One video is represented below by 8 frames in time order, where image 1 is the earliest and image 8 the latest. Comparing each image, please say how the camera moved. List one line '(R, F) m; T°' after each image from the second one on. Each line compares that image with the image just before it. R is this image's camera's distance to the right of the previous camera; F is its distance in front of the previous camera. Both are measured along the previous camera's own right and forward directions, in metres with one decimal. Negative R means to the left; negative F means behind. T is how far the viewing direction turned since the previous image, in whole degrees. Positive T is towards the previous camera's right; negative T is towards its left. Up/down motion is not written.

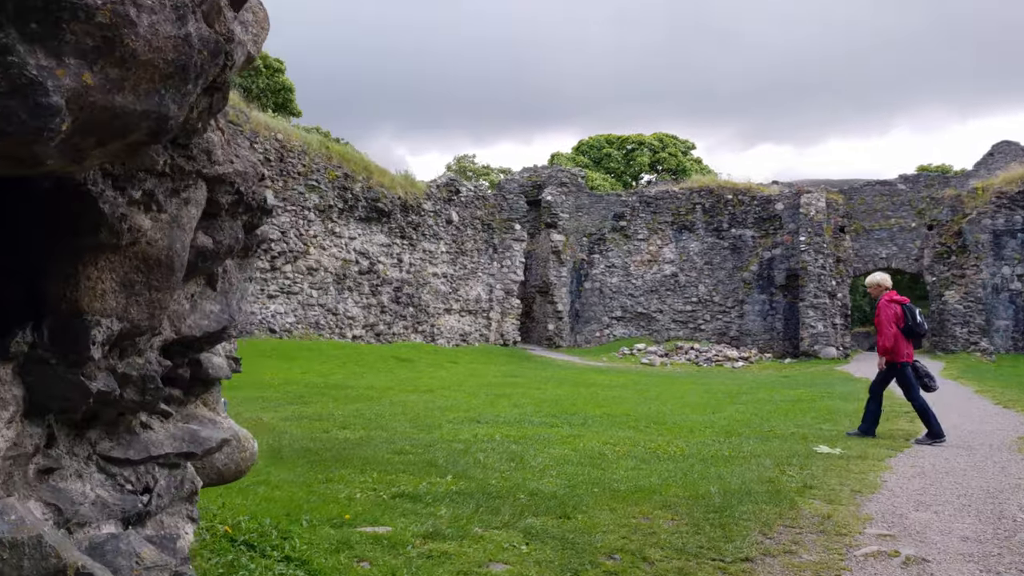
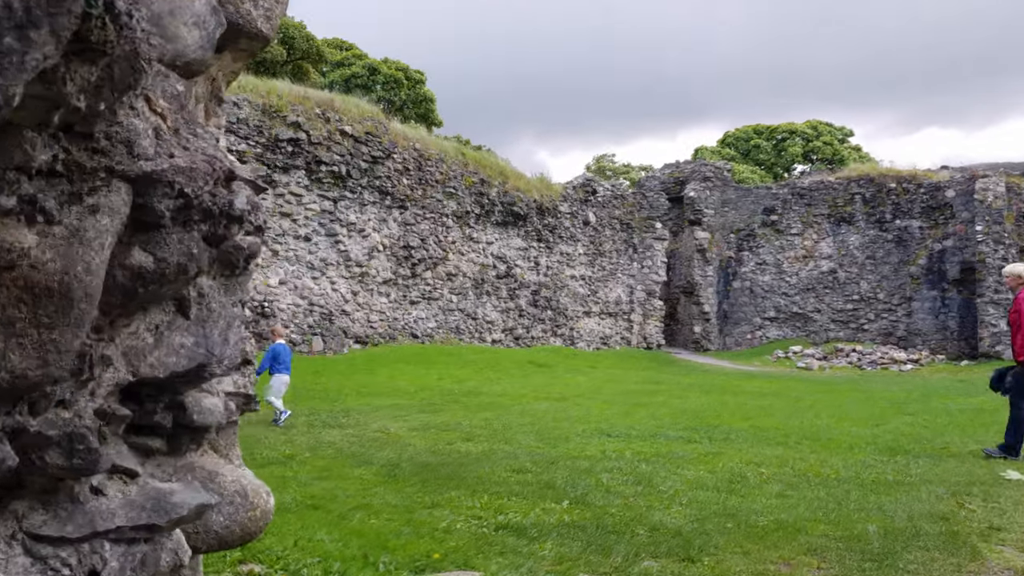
(+0.2, +0.5) m; -10°
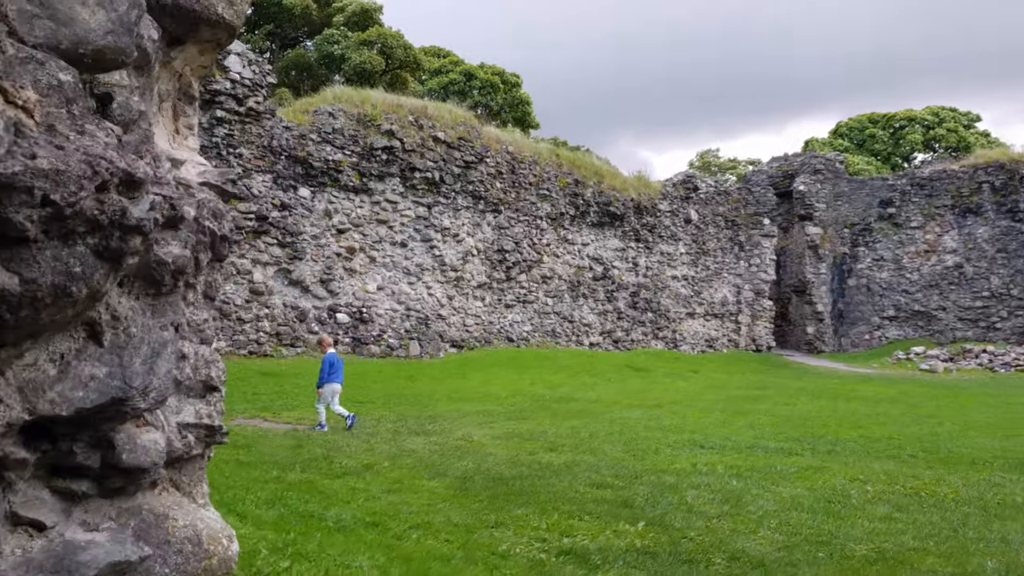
(+0.2, +0.3) m; -8°
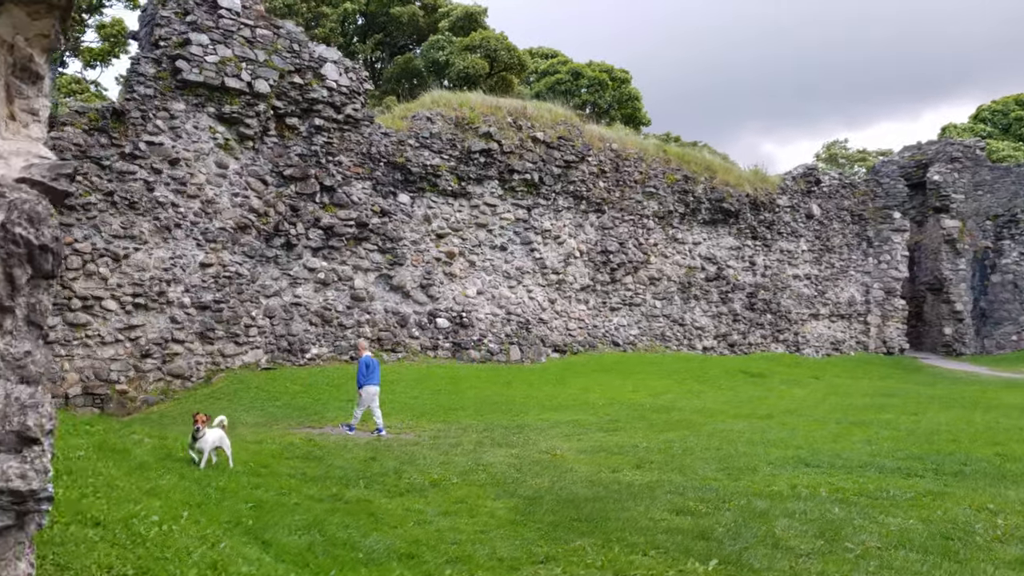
(+0.3, +0.5) m; -8°
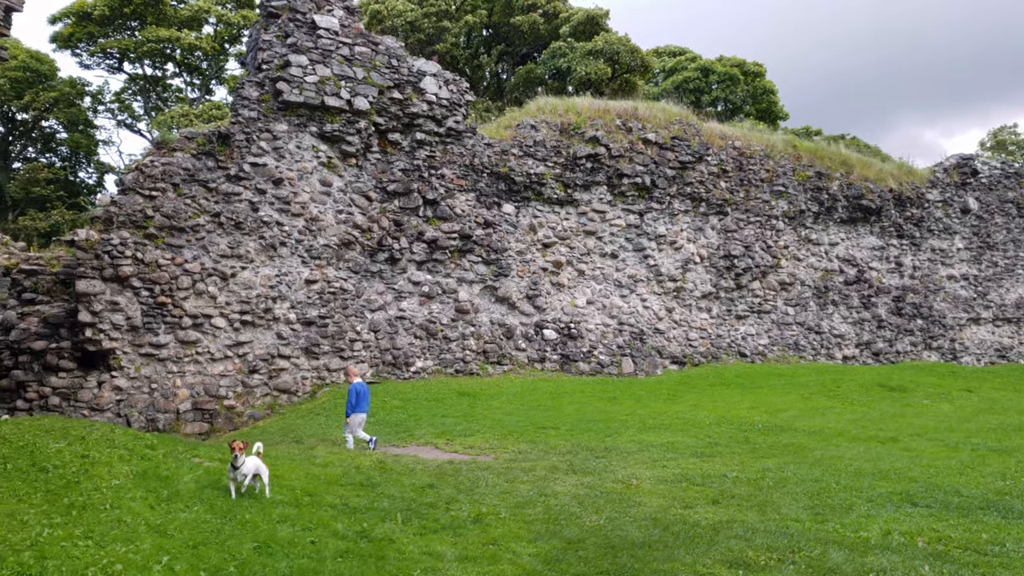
(+0.7, +0.5) m; -10°
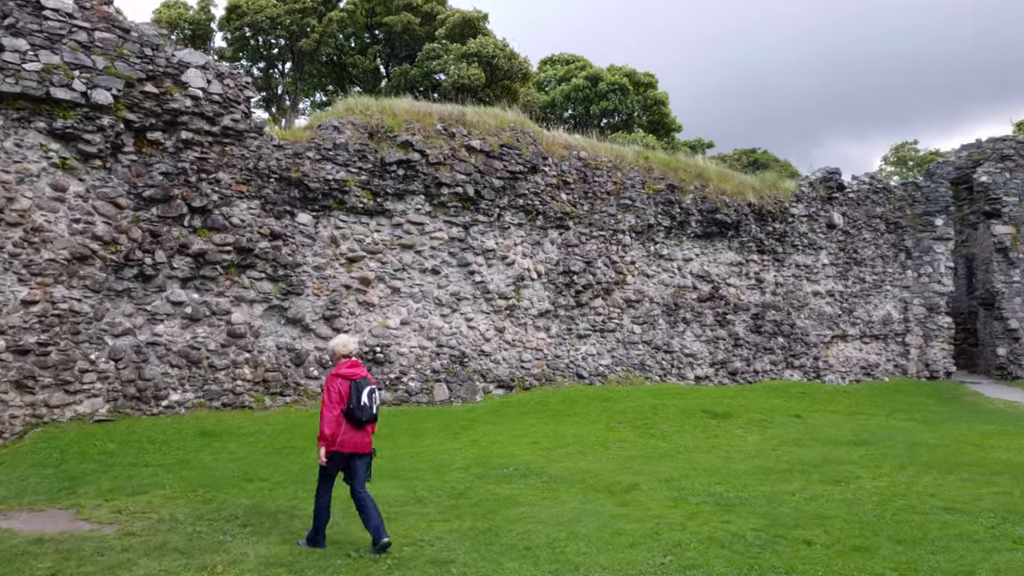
(+2.7, +1.3) m; +4°
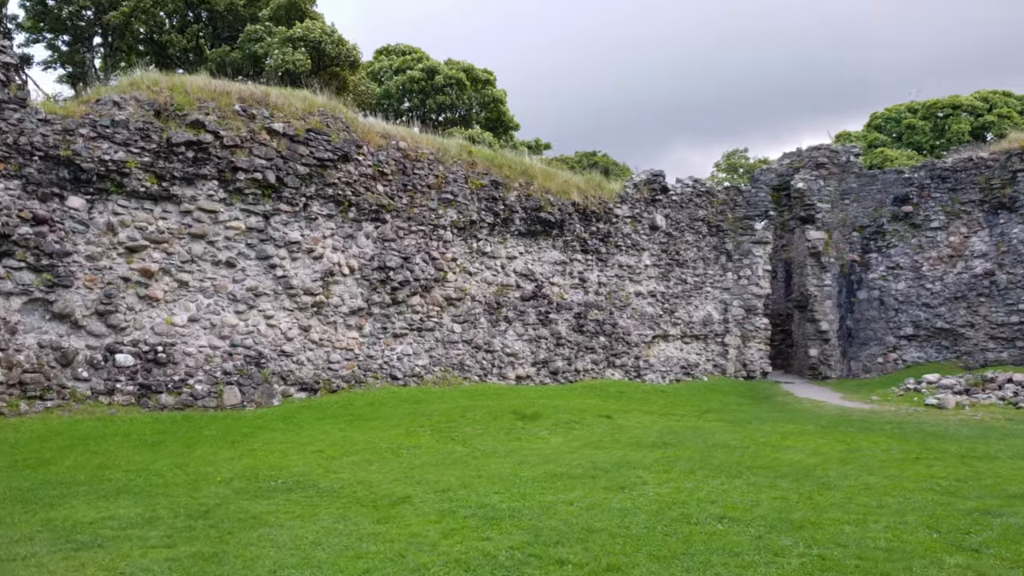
(+0.8, +0.5) m; +11°
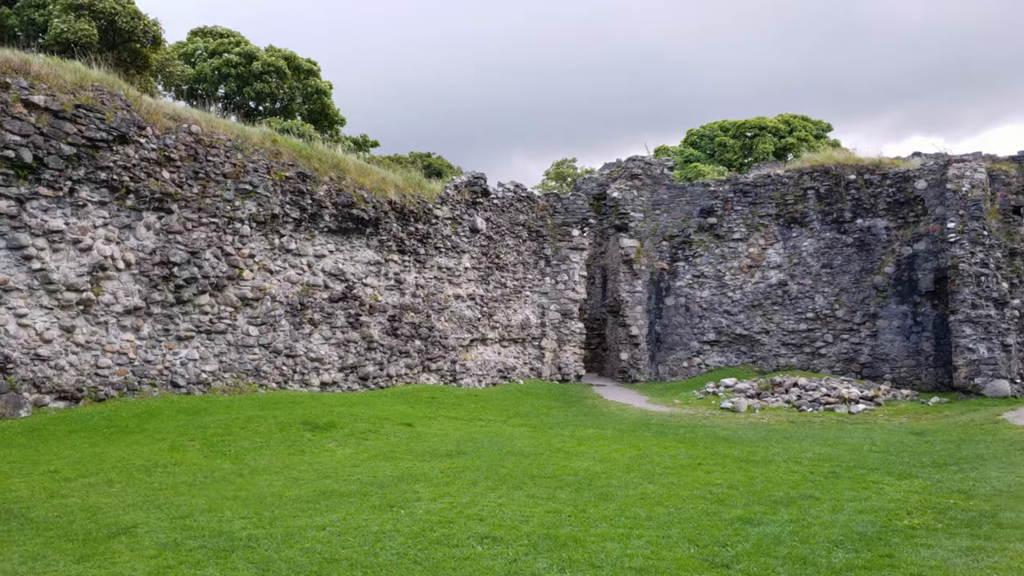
(+0.7, +0.5) m; +11°
